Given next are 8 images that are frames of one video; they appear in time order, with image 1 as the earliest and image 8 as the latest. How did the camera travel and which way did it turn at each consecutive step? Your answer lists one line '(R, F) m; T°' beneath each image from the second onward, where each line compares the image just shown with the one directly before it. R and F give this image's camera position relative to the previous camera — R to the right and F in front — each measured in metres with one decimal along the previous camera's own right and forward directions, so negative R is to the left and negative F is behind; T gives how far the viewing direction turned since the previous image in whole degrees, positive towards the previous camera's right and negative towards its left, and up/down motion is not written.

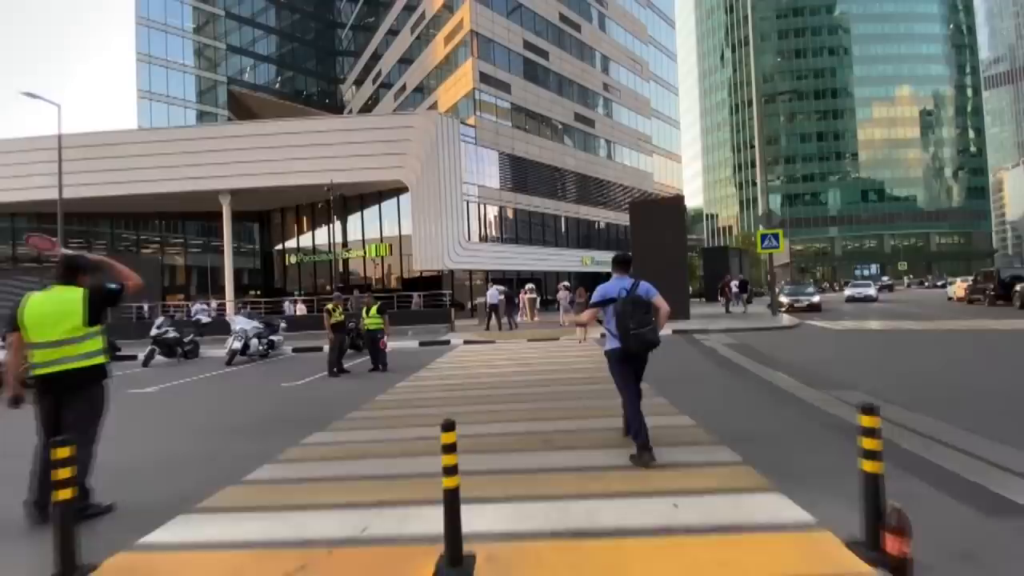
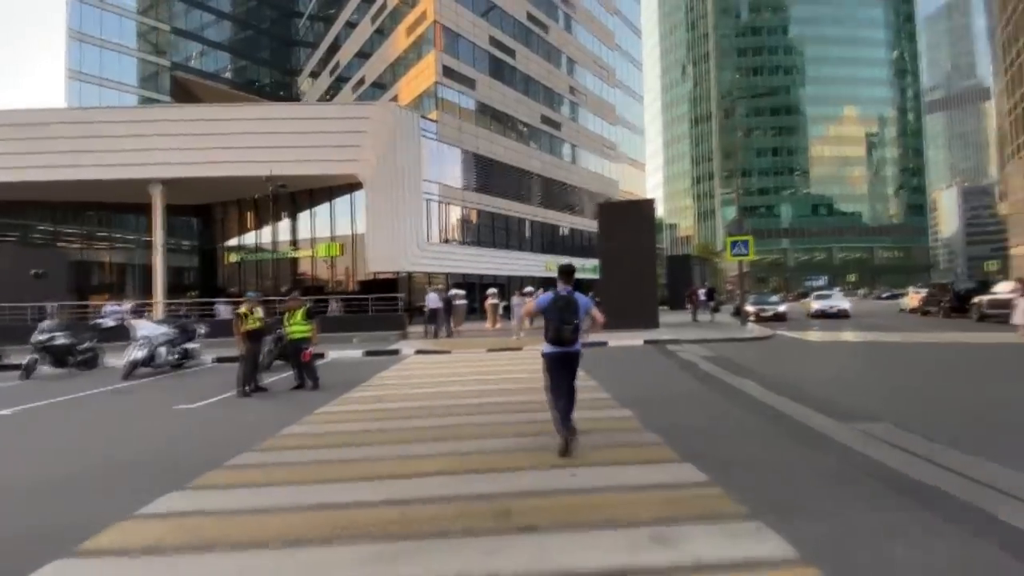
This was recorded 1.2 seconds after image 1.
(+0.2, +1.6) m; +4°
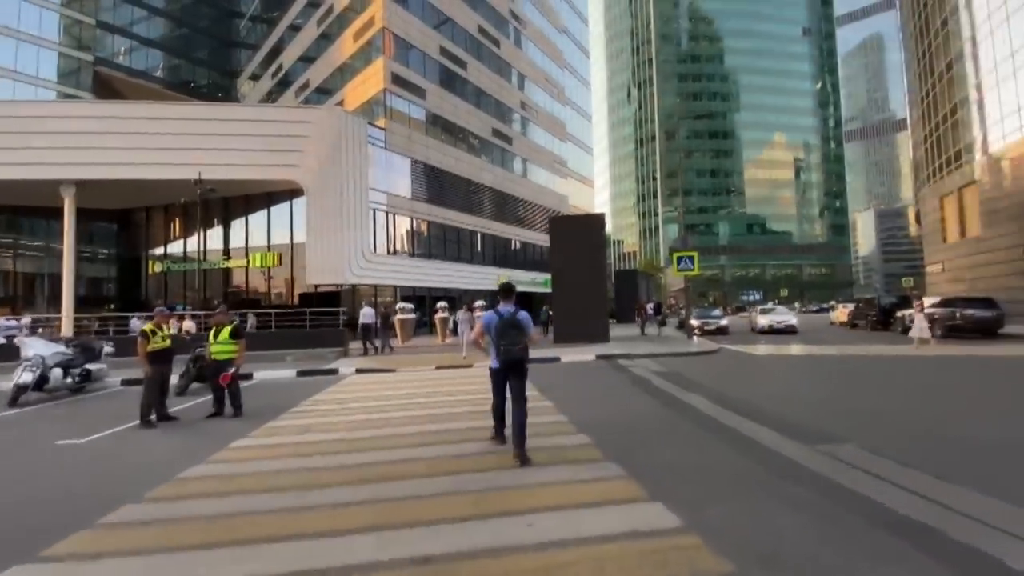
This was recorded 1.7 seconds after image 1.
(0.0, +0.6) m; +6°
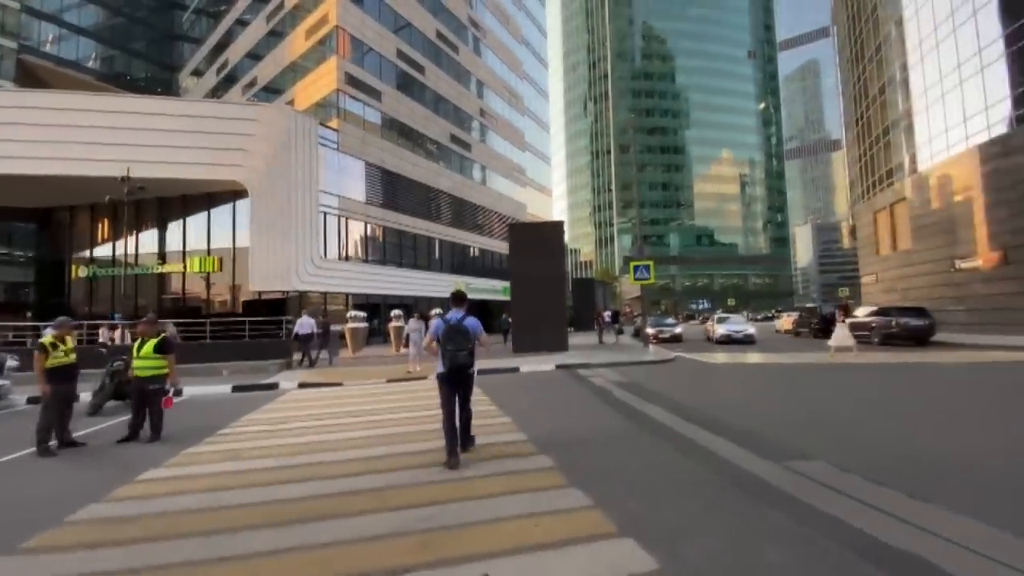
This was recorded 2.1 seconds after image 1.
(0.0, +0.5) m; +5°
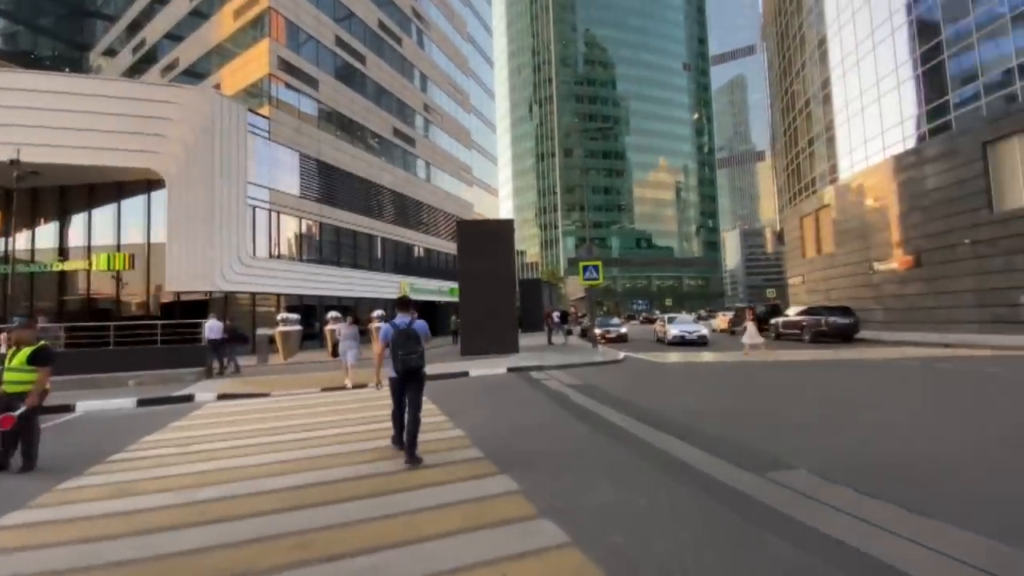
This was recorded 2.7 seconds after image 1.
(-0.1, +0.7) m; +7°
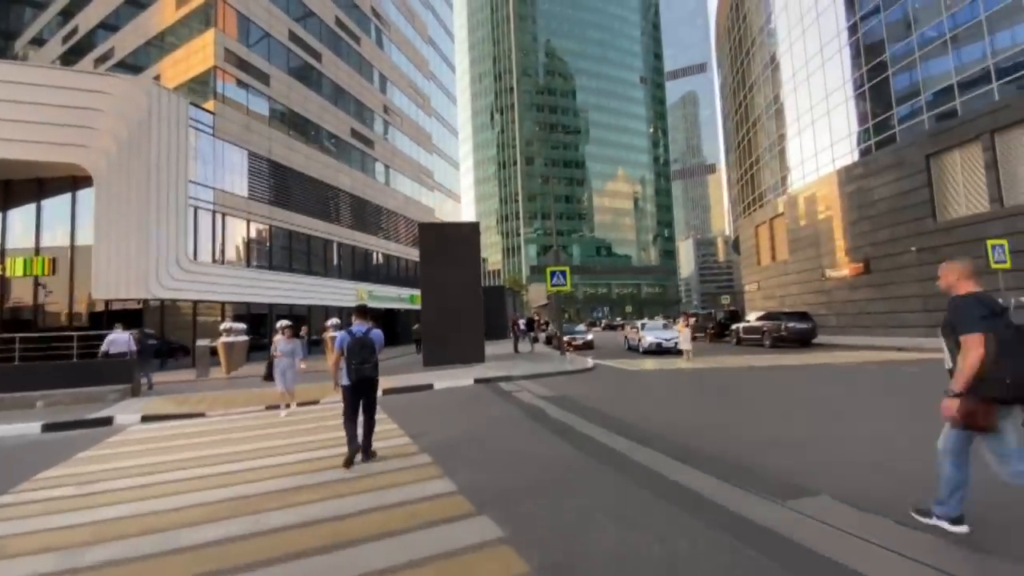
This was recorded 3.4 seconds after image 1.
(-0.2, +0.8) m; +5°
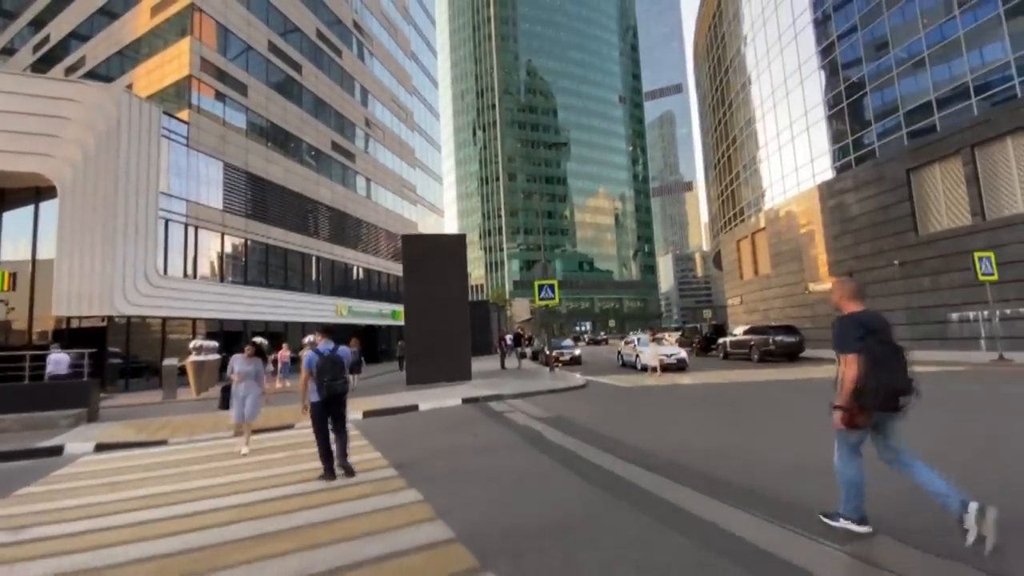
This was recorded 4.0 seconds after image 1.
(-0.2, +0.6) m; +2°
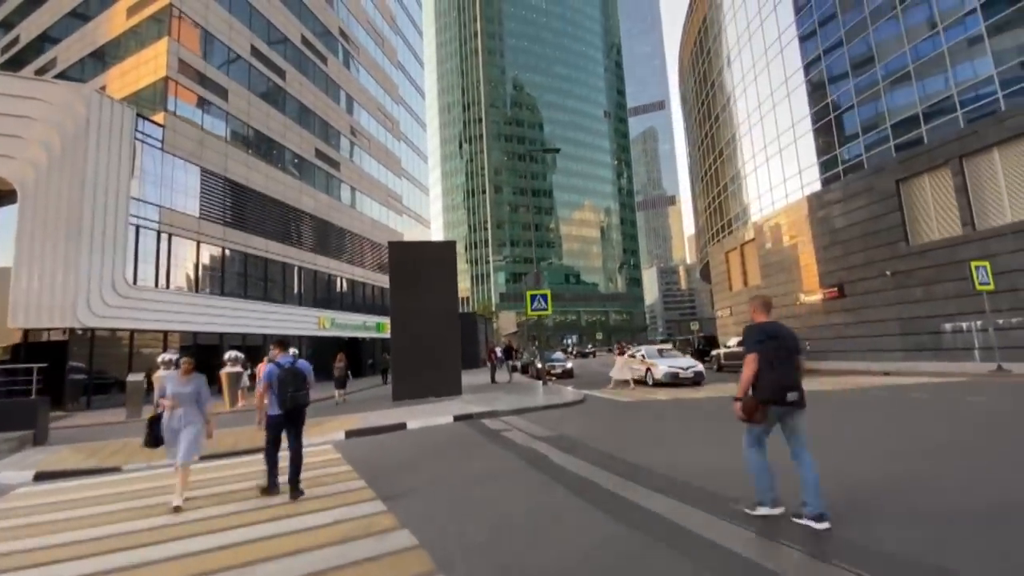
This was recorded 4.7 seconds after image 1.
(-0.2, +0.8) m; +2°
